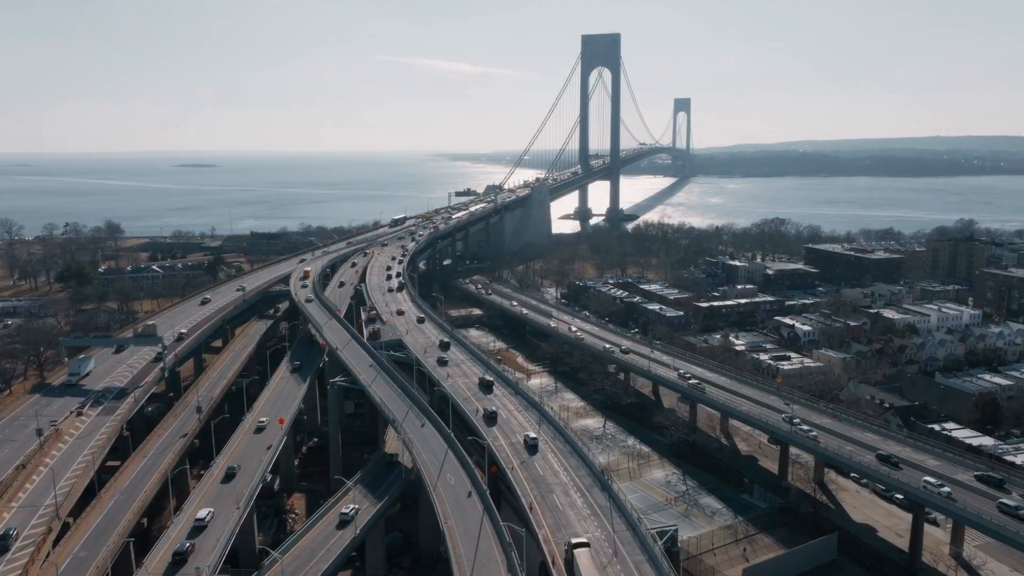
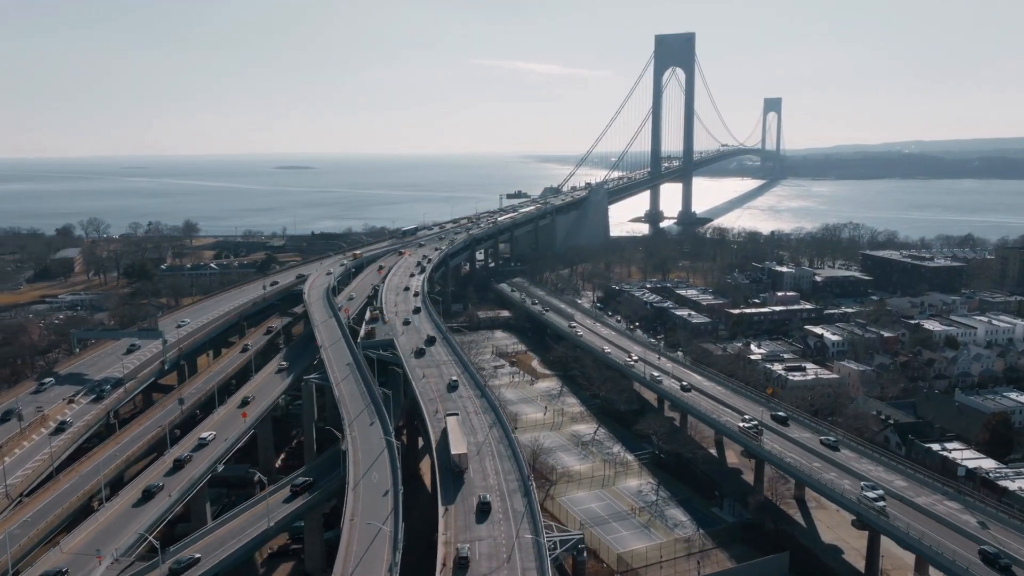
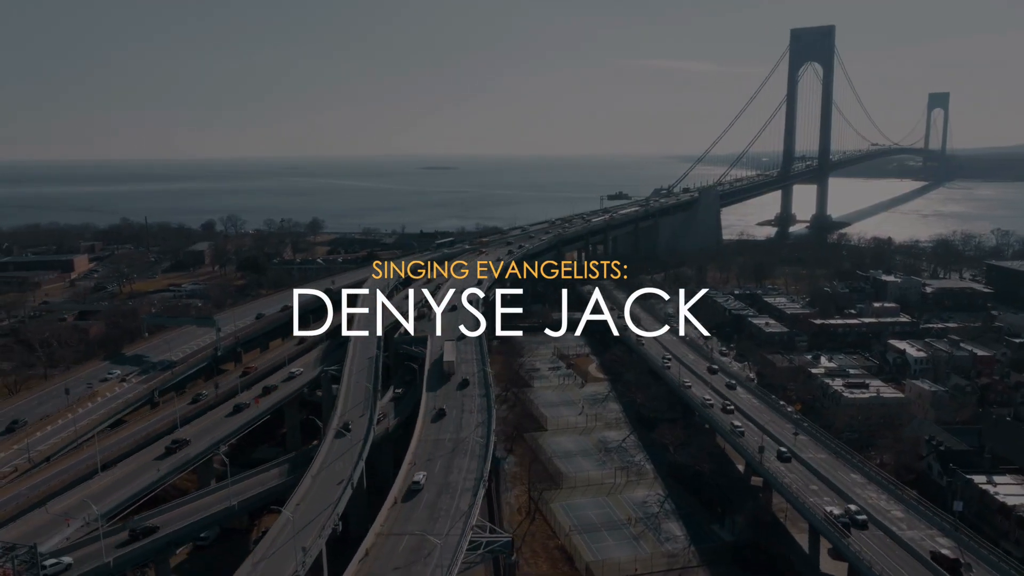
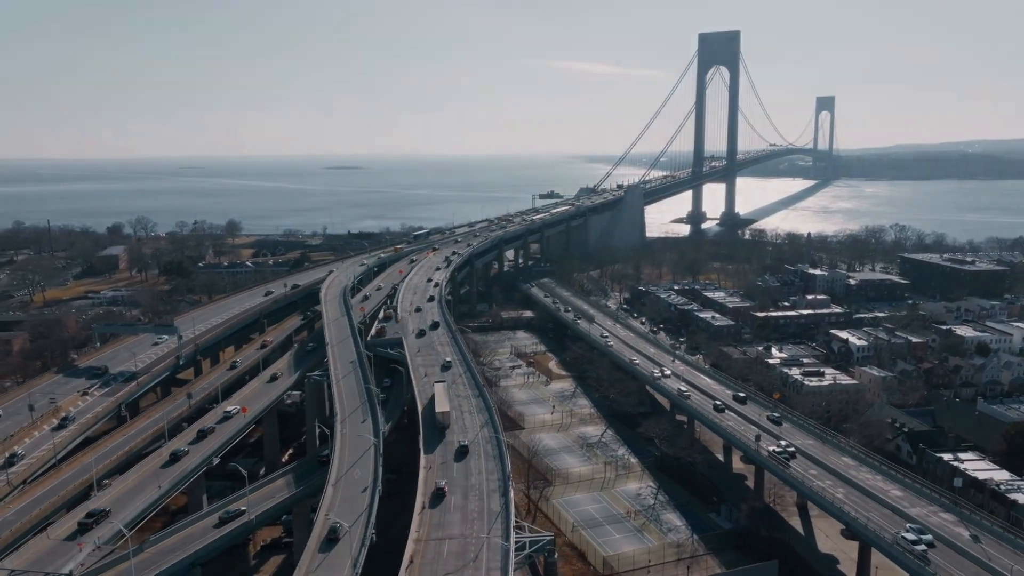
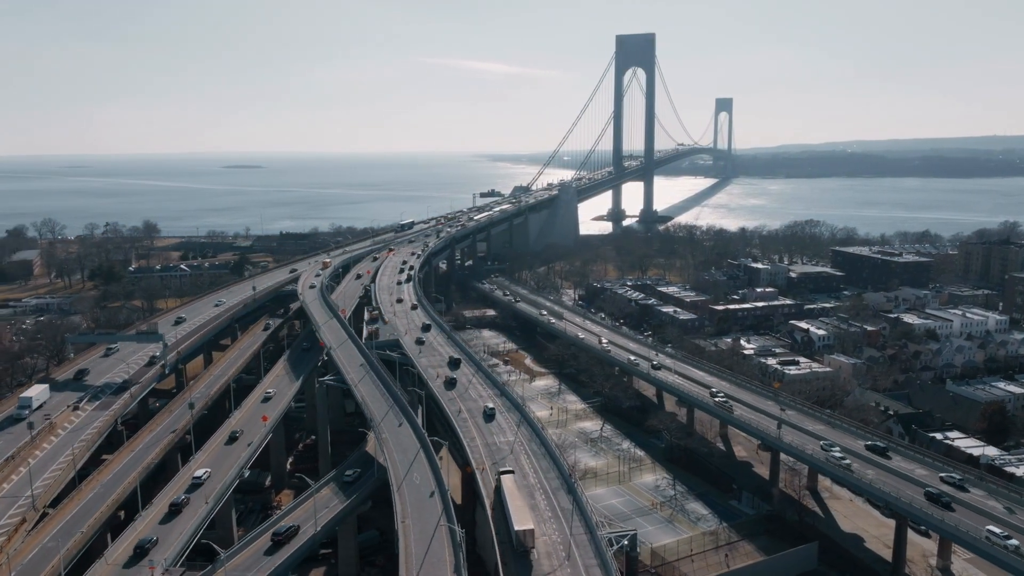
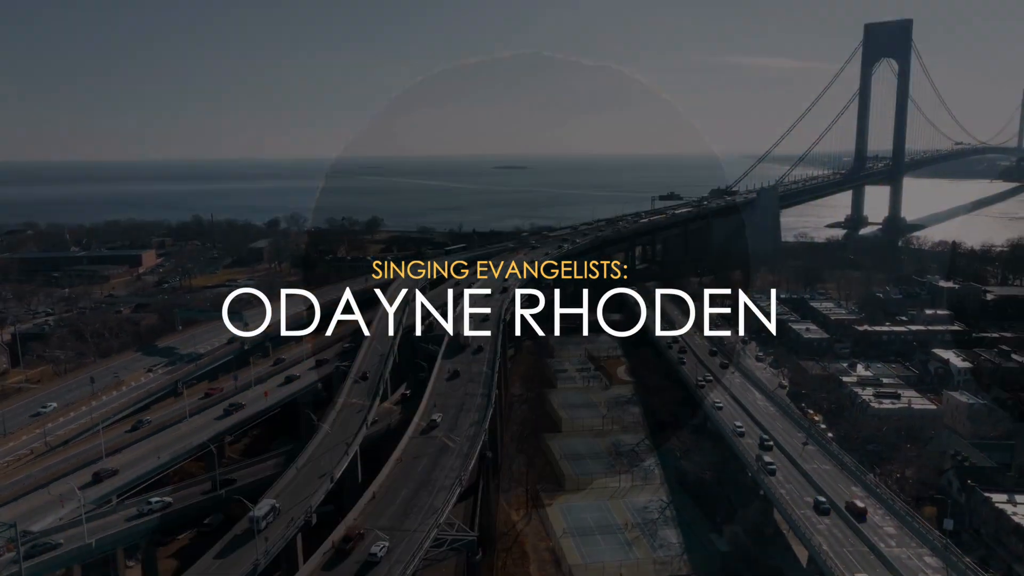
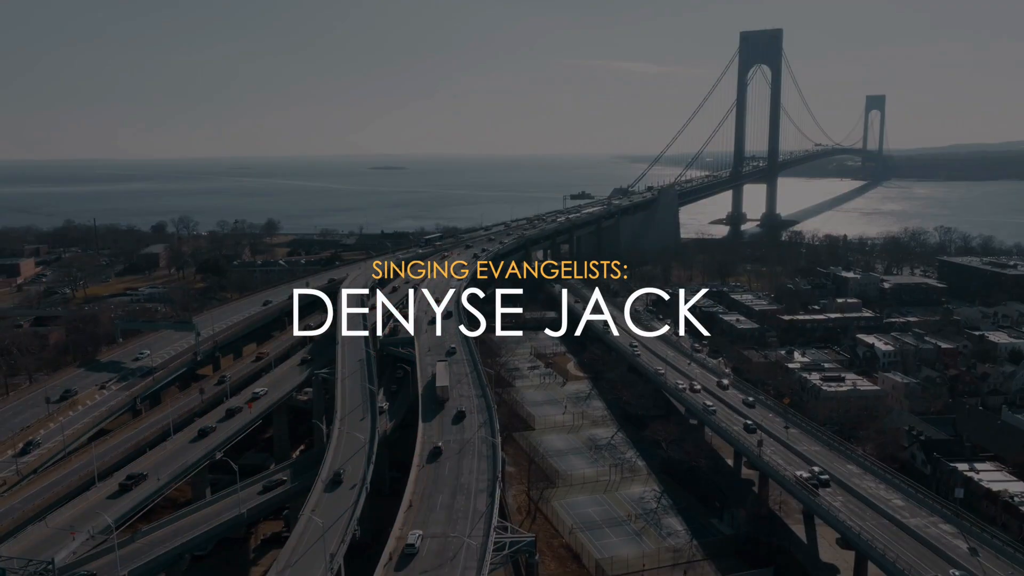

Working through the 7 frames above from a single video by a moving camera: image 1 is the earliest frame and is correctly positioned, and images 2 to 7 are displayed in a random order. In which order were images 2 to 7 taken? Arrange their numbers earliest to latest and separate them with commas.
5, 2, 4, 7, 3, 6
